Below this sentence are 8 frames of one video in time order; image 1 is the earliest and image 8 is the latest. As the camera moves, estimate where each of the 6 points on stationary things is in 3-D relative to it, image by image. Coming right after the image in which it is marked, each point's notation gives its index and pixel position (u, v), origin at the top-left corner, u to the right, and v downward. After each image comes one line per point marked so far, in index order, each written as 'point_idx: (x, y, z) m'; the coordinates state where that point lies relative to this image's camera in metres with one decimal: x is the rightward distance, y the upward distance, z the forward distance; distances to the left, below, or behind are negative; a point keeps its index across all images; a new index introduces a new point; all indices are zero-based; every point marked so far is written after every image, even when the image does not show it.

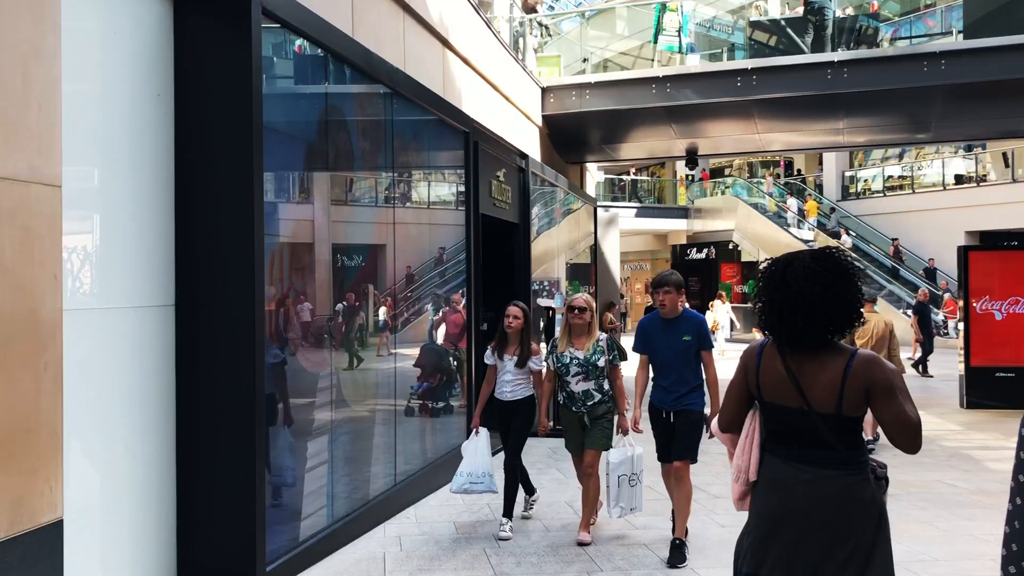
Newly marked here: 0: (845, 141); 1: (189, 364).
0: (+4.7, +2.1, +13.0) m
1: (-1.4, -0.3, +4.0) m
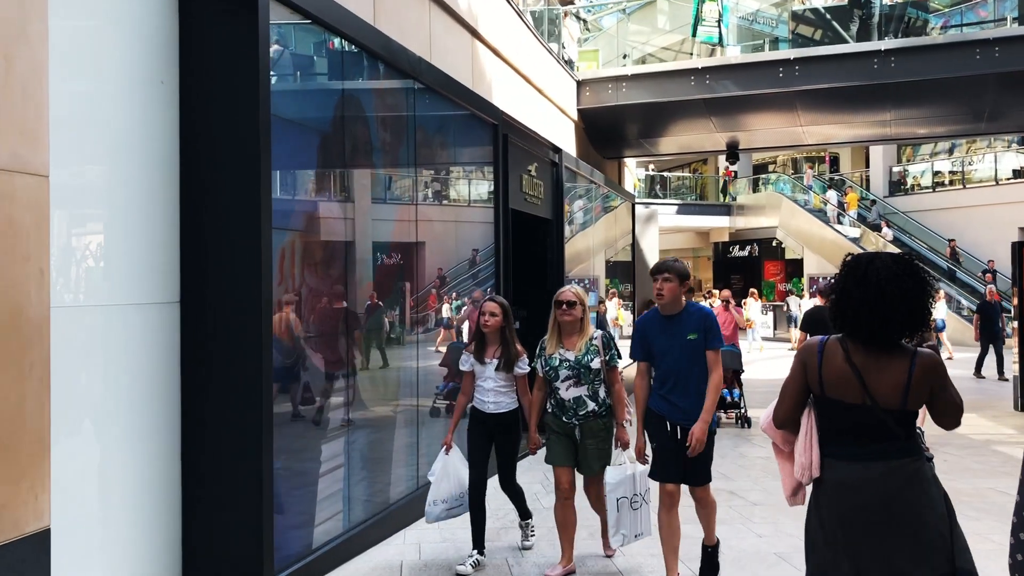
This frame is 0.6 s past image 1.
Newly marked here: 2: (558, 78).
0: (+5.2, +2.1, +12.6) m
1: (-1.3, -0.3, +3.8) m
2: (+0.5, +2.4, +10.4) m
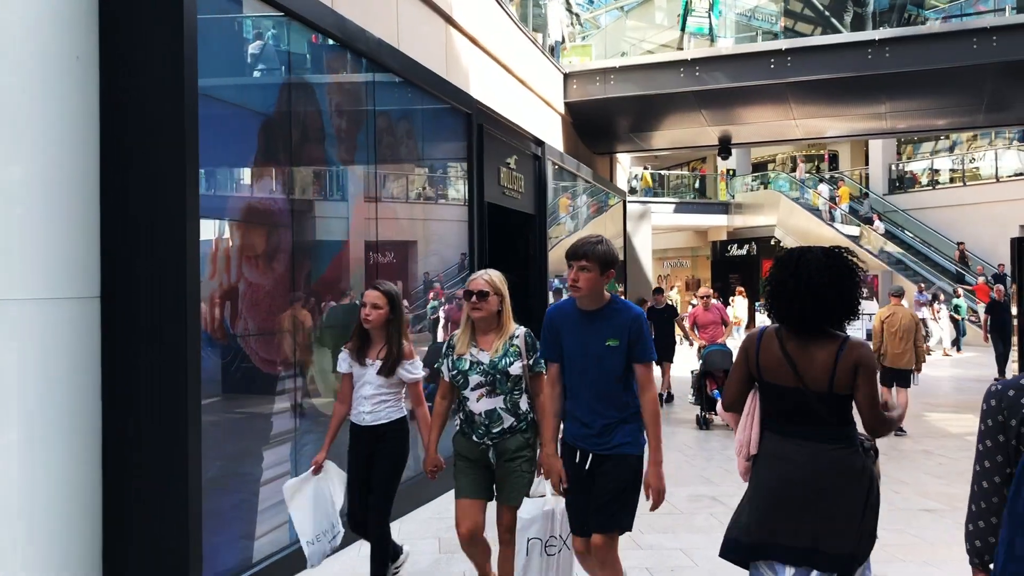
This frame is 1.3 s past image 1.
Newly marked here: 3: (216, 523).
0: (+5.0, +2.2, +12.2) m
1: (-1.5, -0.3, +3.5) m
2: (+0.3, +2.4, +10.1) m
3: (-1.2, -1.0, +3.8) m
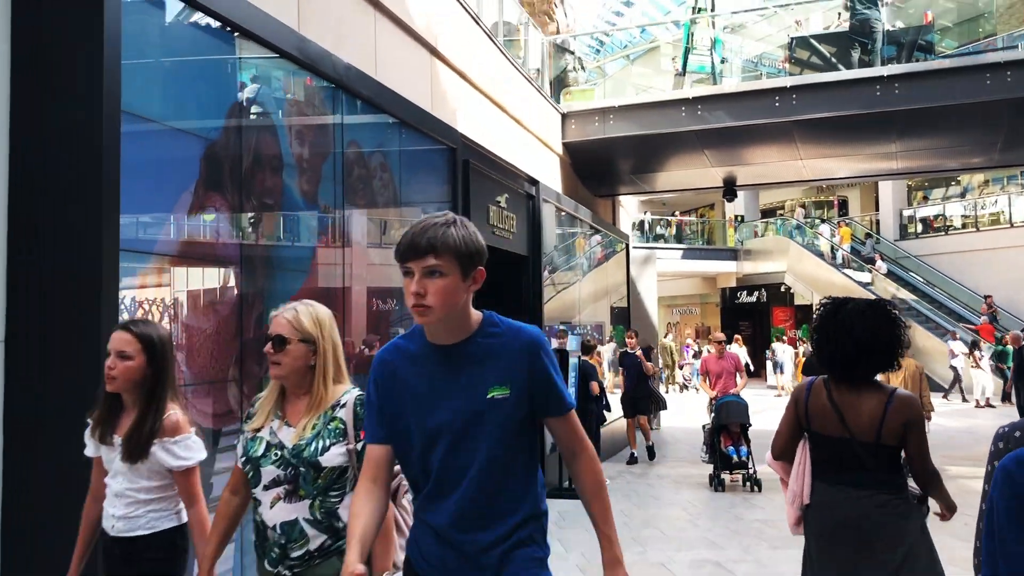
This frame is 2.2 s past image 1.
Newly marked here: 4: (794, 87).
0: (+5.0, +1.6, +11.8) m
1: (-1.6, -0.4, +3.1) m
2: (+0.3, +1.9, +9.7) m
3: (-1.3, -1.1, +3.3) m
4: (+3.1, +2.2, +10.2) m
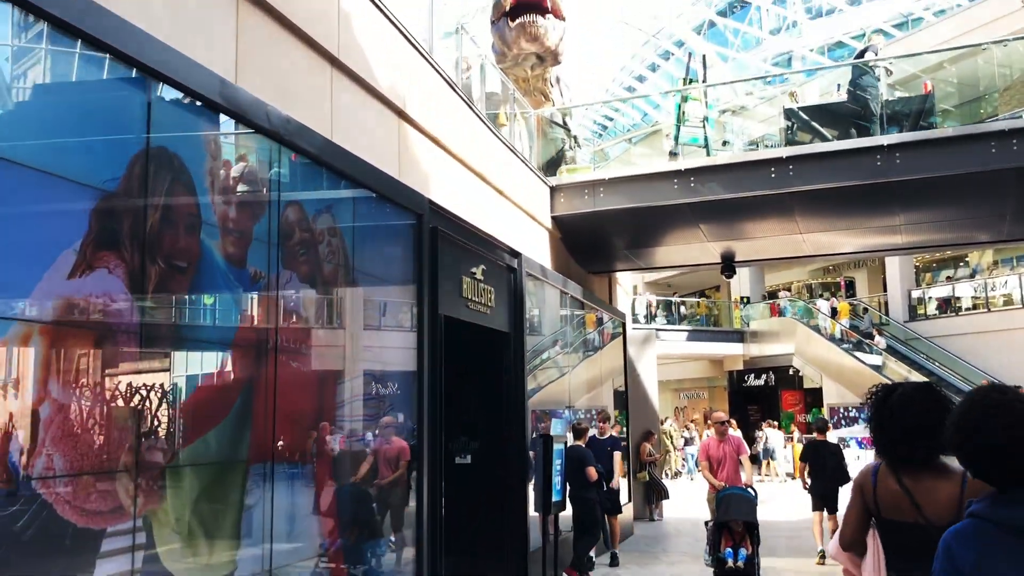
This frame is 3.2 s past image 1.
0: (+4.9, +0.6, +11.4) m
1: (-1.8, -0.6, +2.5) m
2: (+0.1, +1.1, +9.3) m
3: (-1.5, -1.3, +2.7) m
4: (+3.0, +1.4, +9.8) m
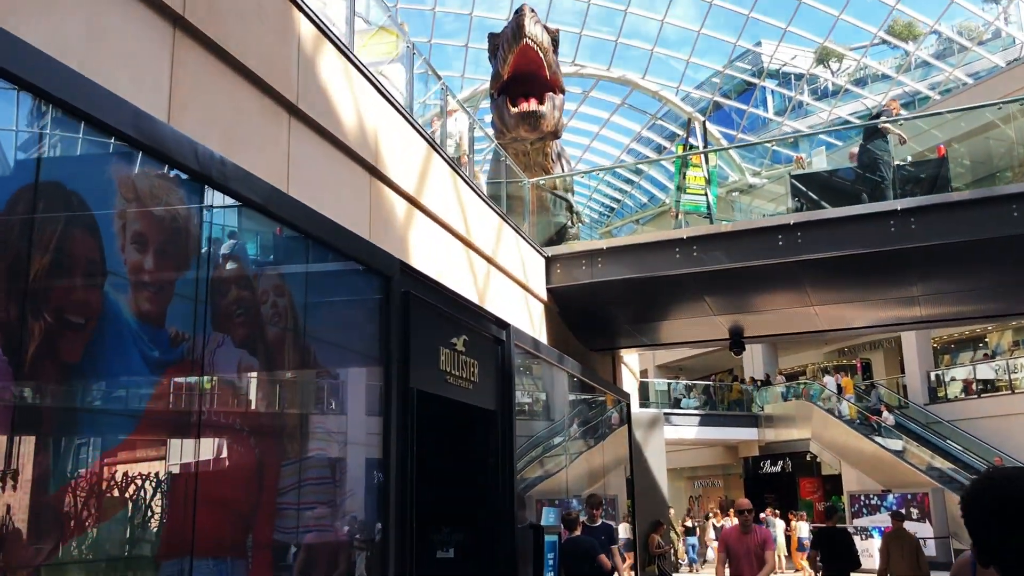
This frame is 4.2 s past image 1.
0: (+4.8, -0.3, +10.7) m
1: (-2.0, -0.7, +1.9) m
2: (0.0, +0.4, +8.8) m
3: (-1.7, -1.4, +2.0) m
4: (+2.9, +0.6, +9.3) m
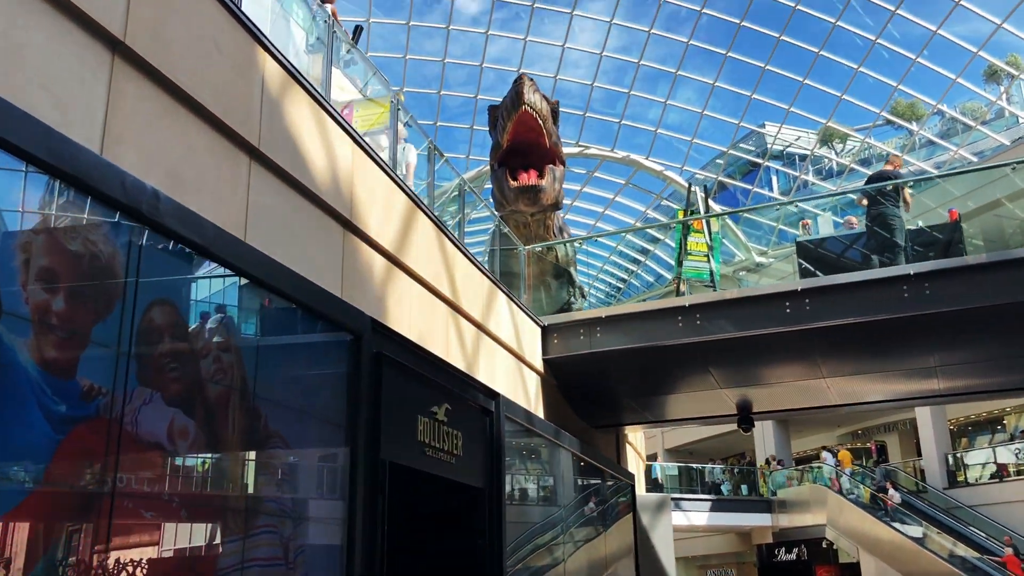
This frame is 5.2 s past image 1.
0: (+4.8, -1.1, +10.2) m
1: (-2.1, -0.7, +1.4) m
2: (0.0, -0.2, +8.4) m
3: (-1.8, -1.4, +1.4) m
4: (+2.8, 0.0, +8.8) m
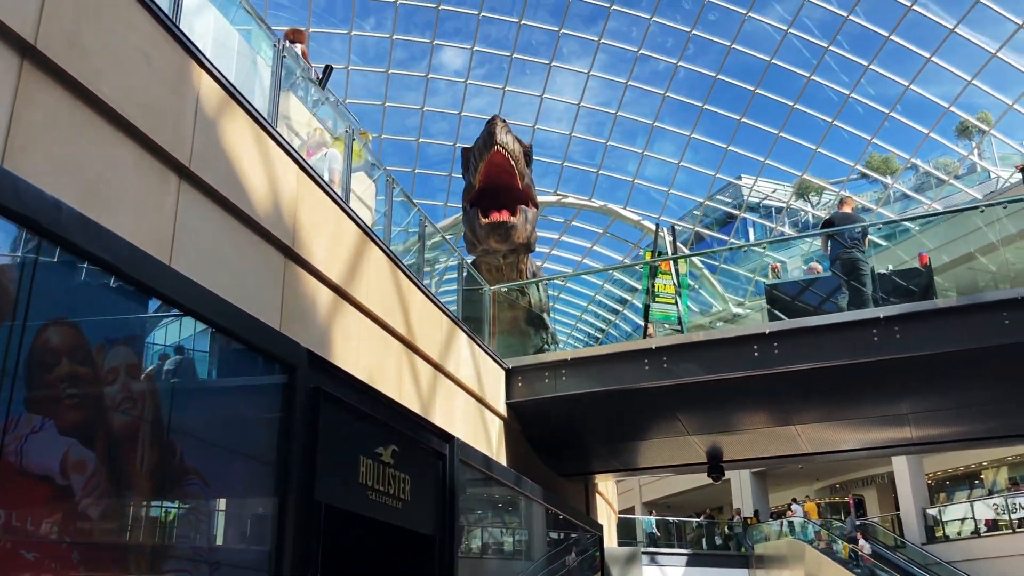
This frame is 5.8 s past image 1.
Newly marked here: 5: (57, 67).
0: (+4.4, -1.6, +9.9) m
1: (-2.3, -0.7, +1.1) m
2: (-0.4, -0.6, +8.1) m
3: (-2.0, -1.4, +1.0) m
4: (+2.5, -0.5, +8.6) m
5: (-1.8, +0.9, +3.6) m
